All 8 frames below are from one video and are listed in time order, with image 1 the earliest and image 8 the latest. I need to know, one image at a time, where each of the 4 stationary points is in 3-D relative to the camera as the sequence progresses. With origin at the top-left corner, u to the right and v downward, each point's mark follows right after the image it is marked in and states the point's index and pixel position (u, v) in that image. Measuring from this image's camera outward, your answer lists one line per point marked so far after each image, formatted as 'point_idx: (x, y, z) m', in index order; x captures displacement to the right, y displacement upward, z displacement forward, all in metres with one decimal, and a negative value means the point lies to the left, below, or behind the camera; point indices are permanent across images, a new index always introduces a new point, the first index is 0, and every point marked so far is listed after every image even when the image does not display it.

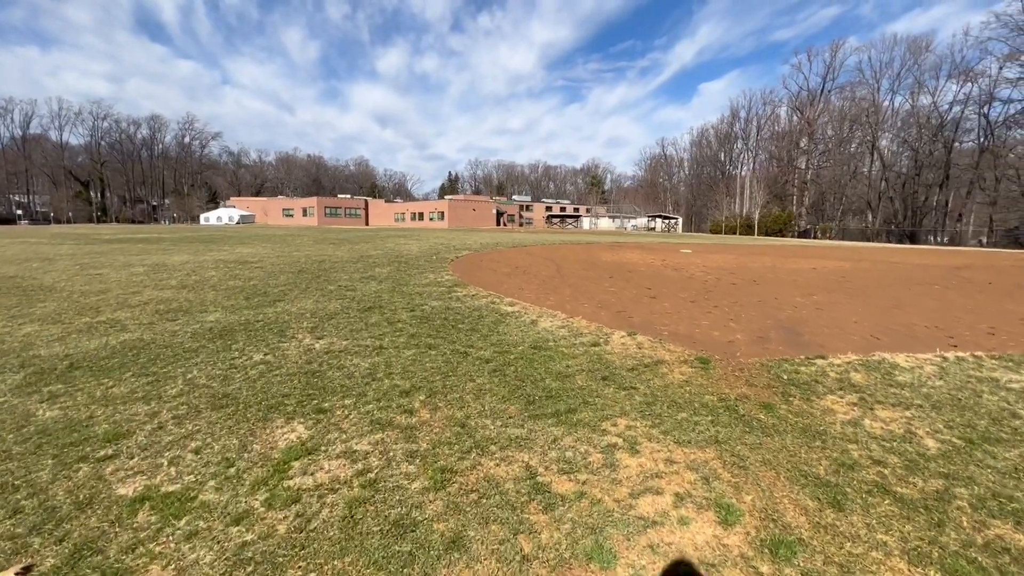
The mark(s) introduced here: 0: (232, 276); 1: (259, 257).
0: (-5.9, +0.3, +9.9) m
1: (-7.9, +1.0, +14.7) m
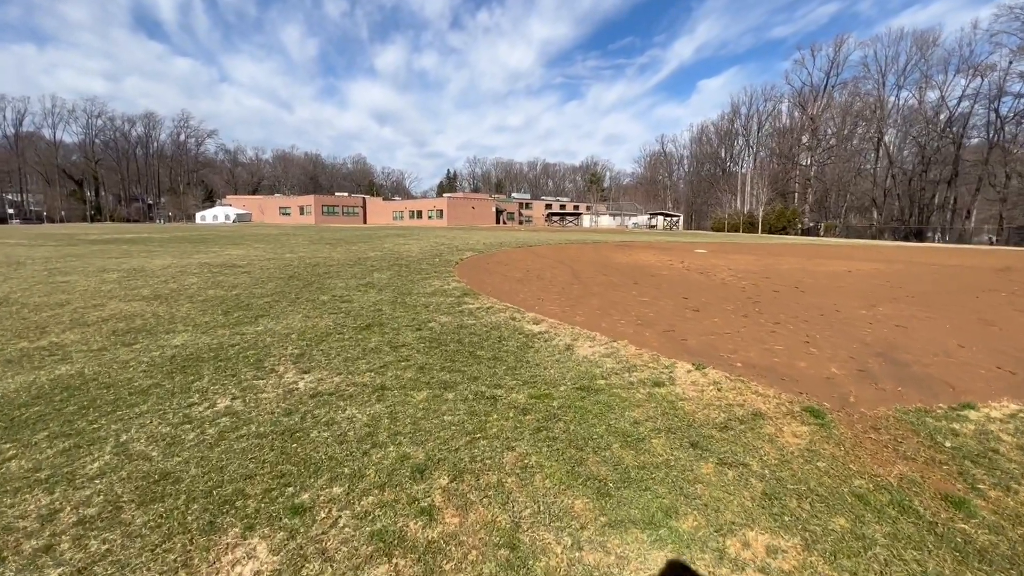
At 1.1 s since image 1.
0: (-5.7, +0.1, +8.9) m
1: (-7.7, +0.8, +13.7) m
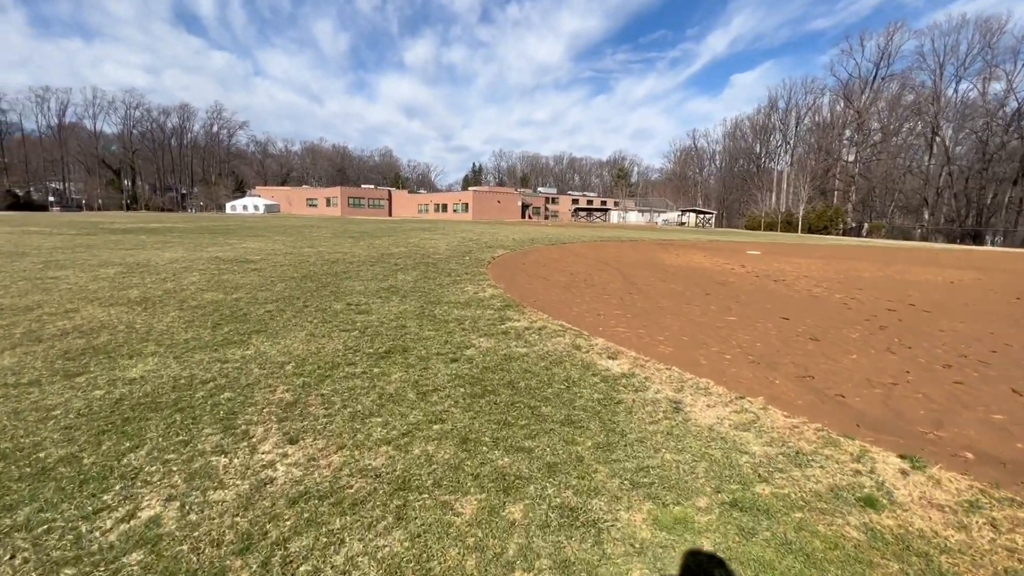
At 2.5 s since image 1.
0: (-4.9, +0.1, +7.8) m
1: (-6.7, +0.9, +12.7) m
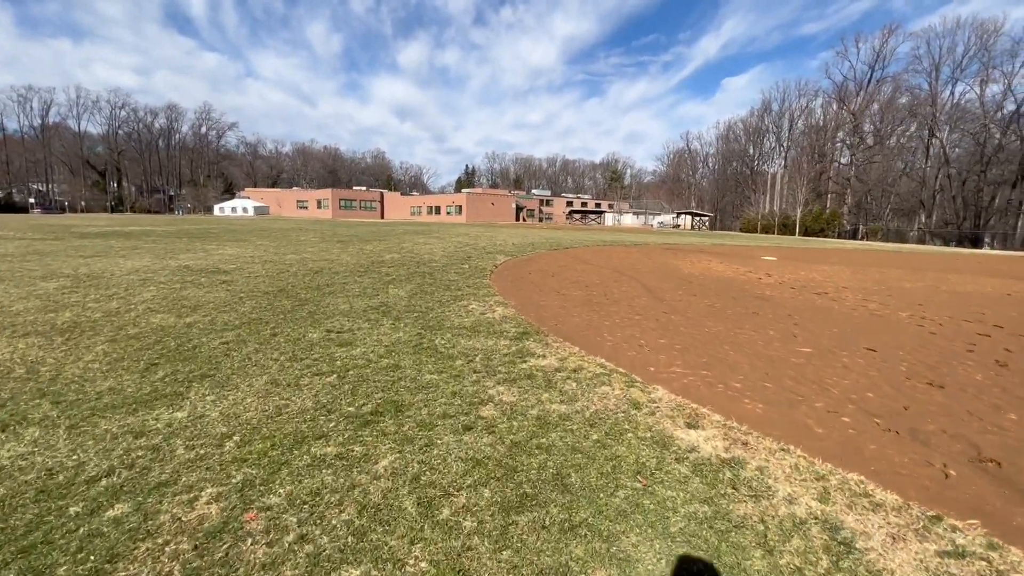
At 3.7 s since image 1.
0: (-4.7, -0.2, +6.6) m
1: (-6.6, +0.6, +11.4) m
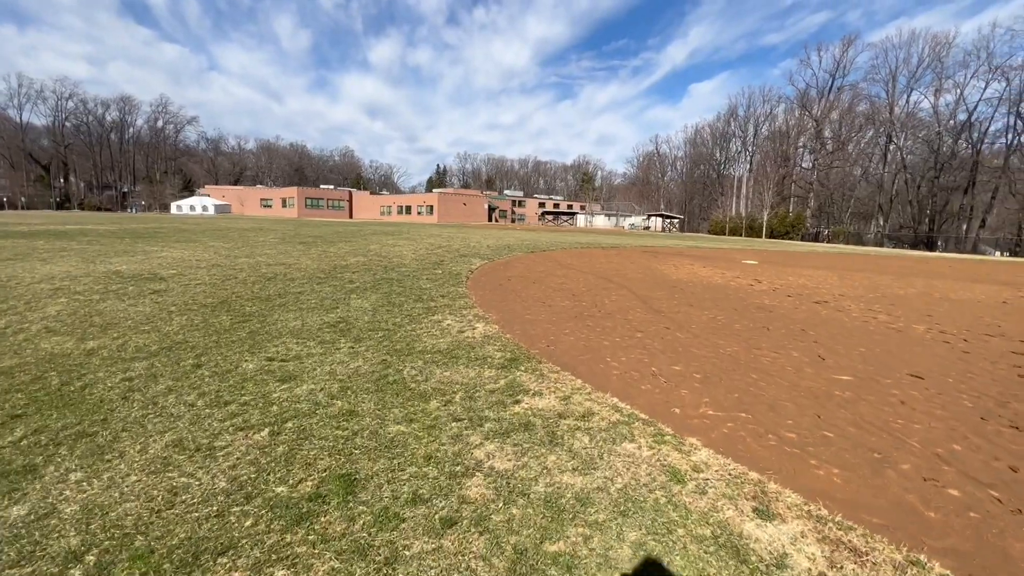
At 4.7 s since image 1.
0: (-4.9, -0.3, +5.5) m
1: (-7.1, +0.5, +10.2) m
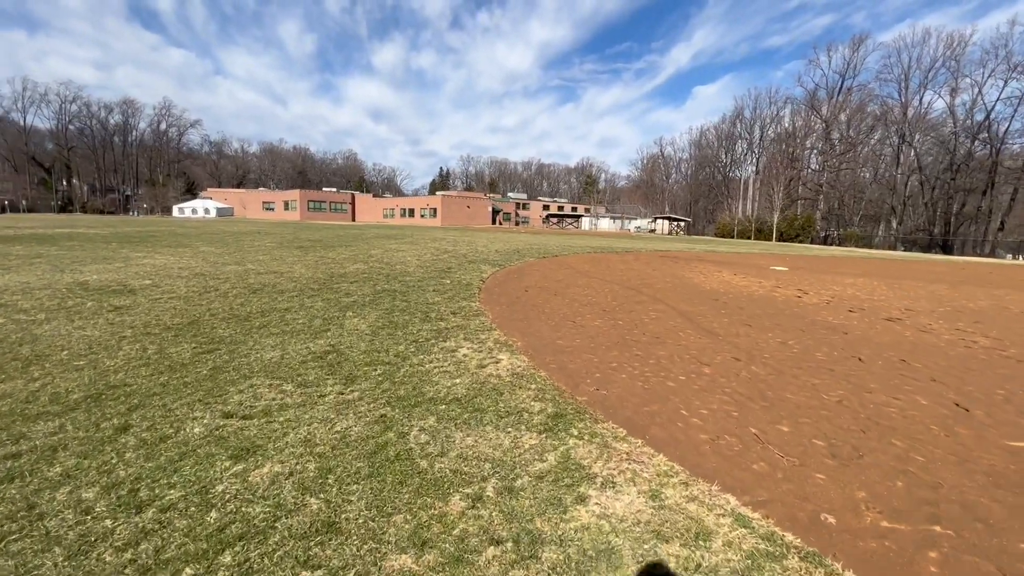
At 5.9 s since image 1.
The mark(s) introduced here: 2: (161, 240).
0: (-4.6, -0.5, +4.4) m
1: (-6.8, +0.3, +9.1) m
2: (-13.2, +1.8, +17.5) m
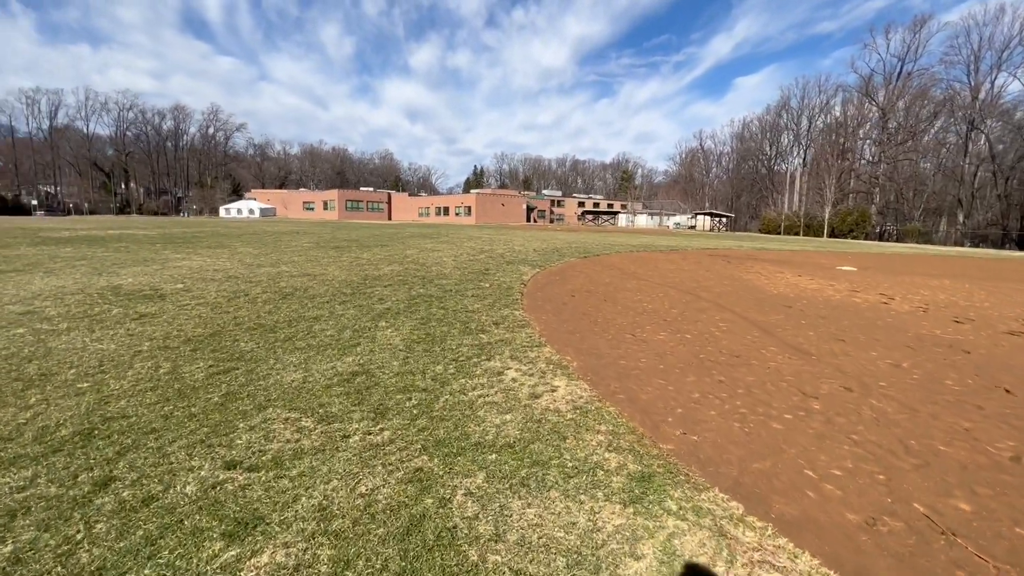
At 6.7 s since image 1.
0: (-4.2, -0.6, +4.0) m
1: (-5.9, +0.2, +8.9) m
2: (-11.7, +1.7, +17.6) m
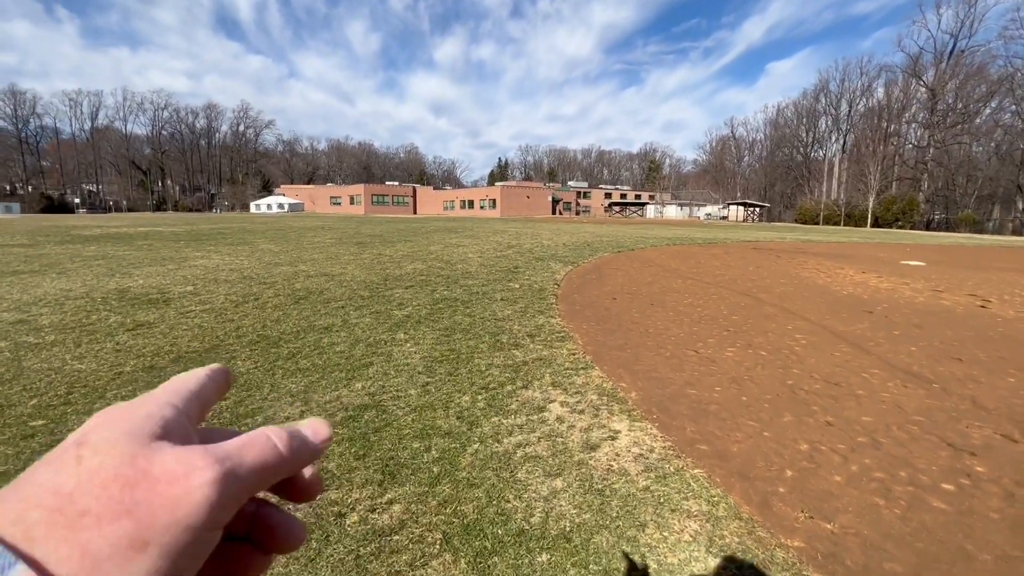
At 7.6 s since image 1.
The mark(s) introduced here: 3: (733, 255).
0: (-3.9, -0.7, +3.4) m
1: (-5.4, +0.2, +8.4) m
2: (-10.7, +1.8, +17.4) m
3: (+6.2, +0.9, +13.0) m
